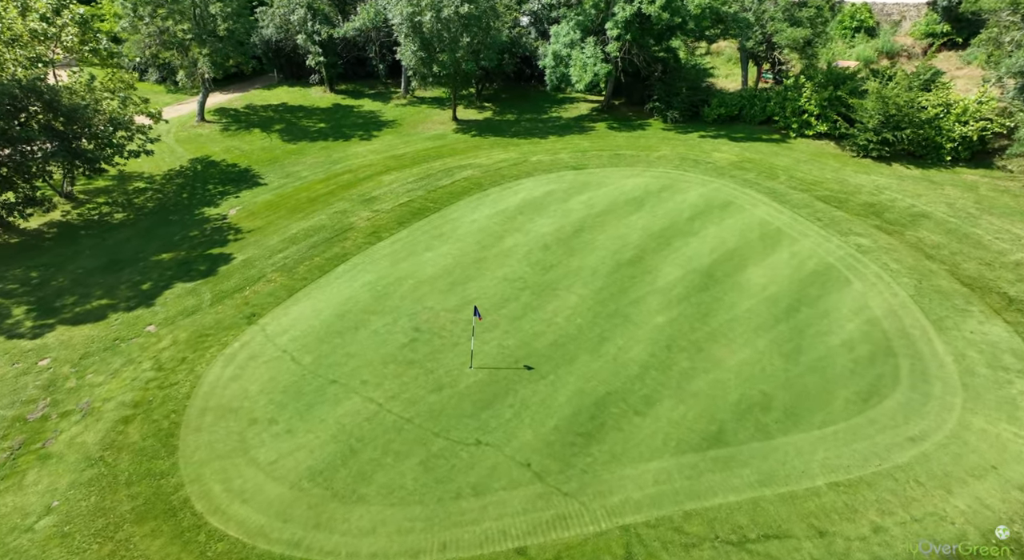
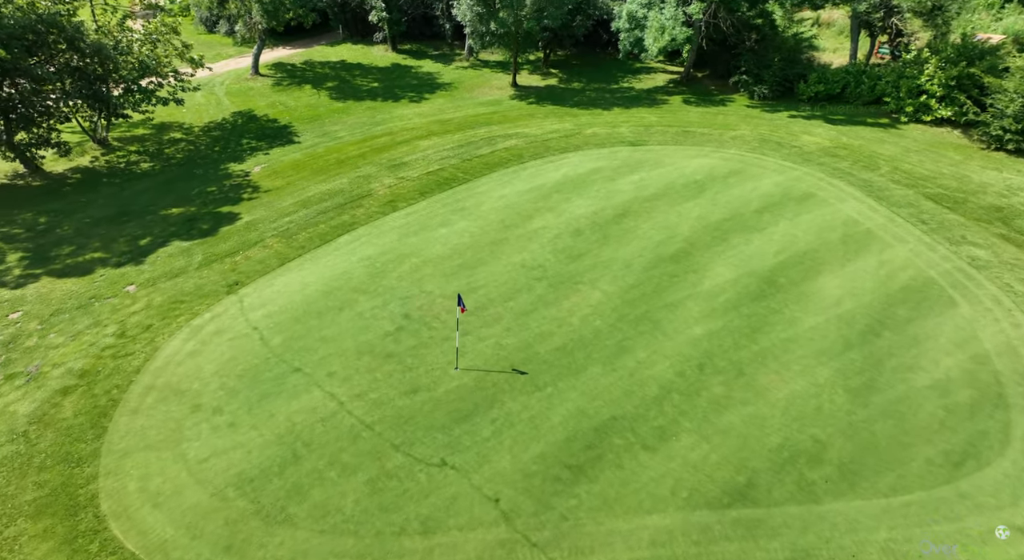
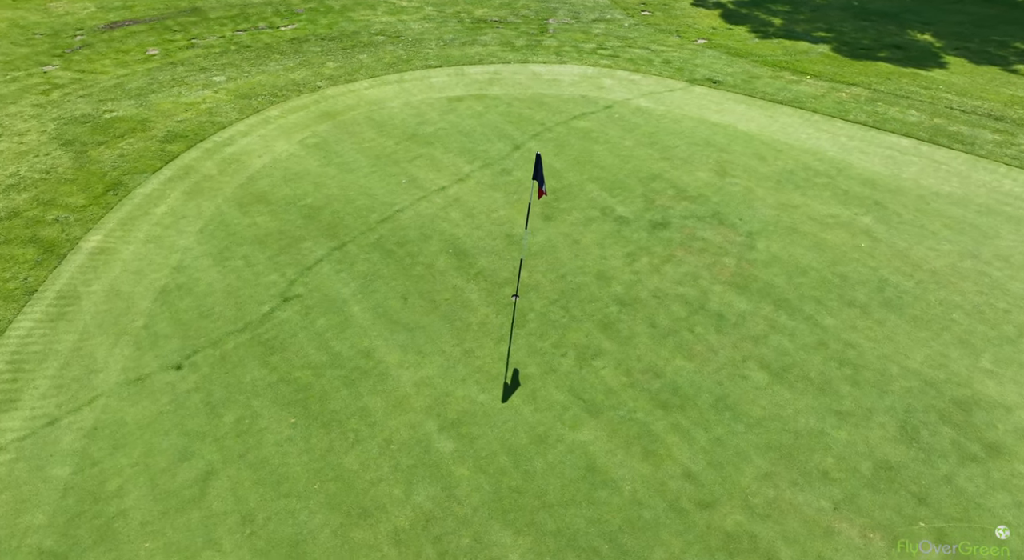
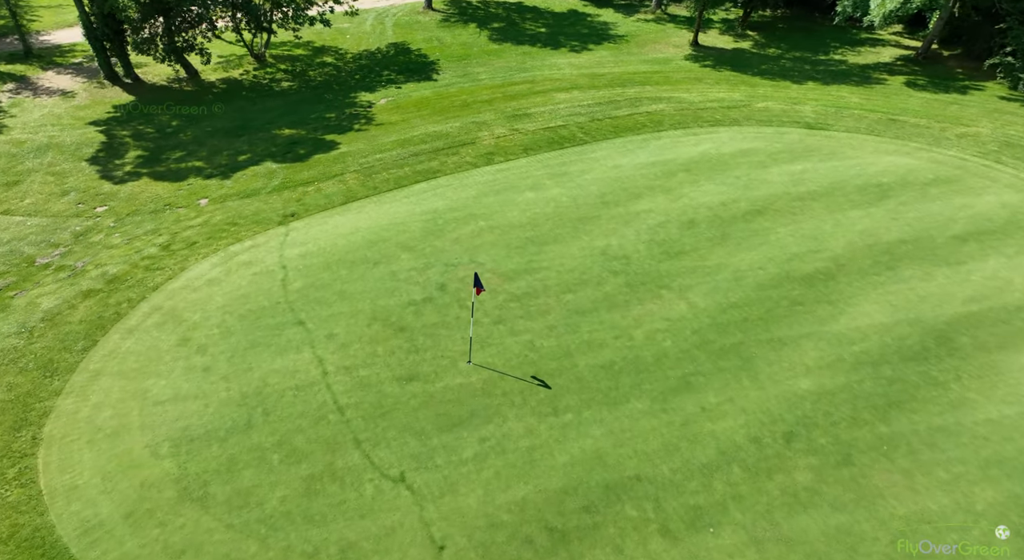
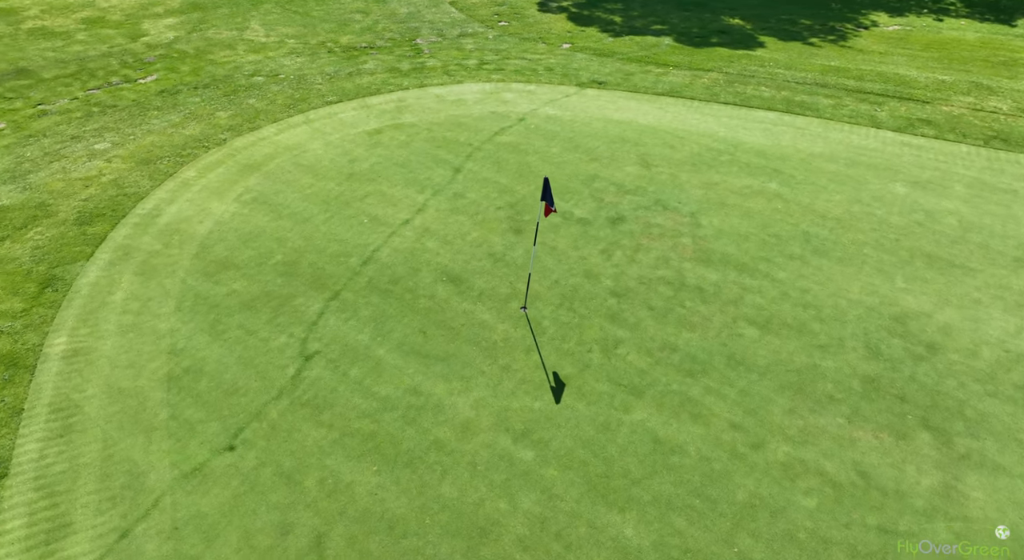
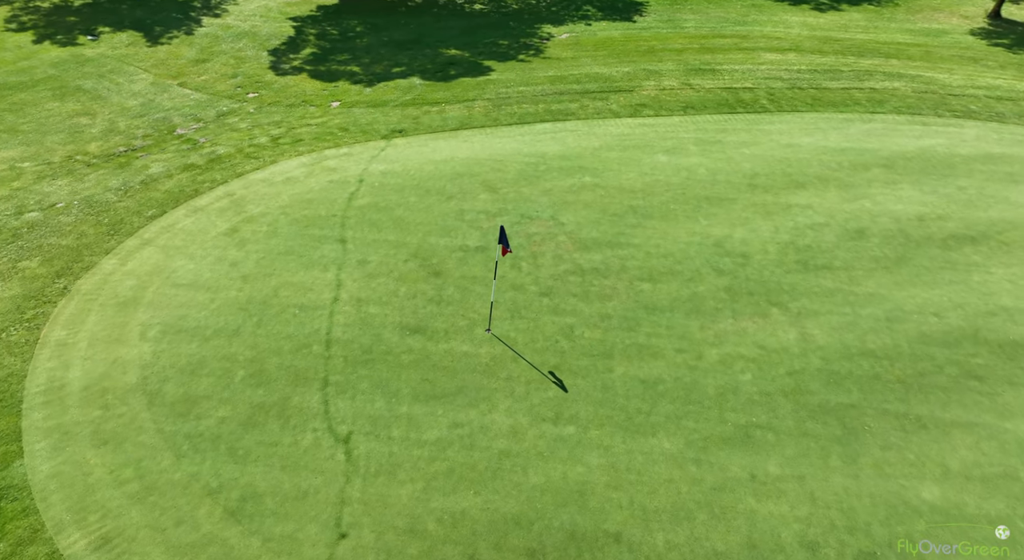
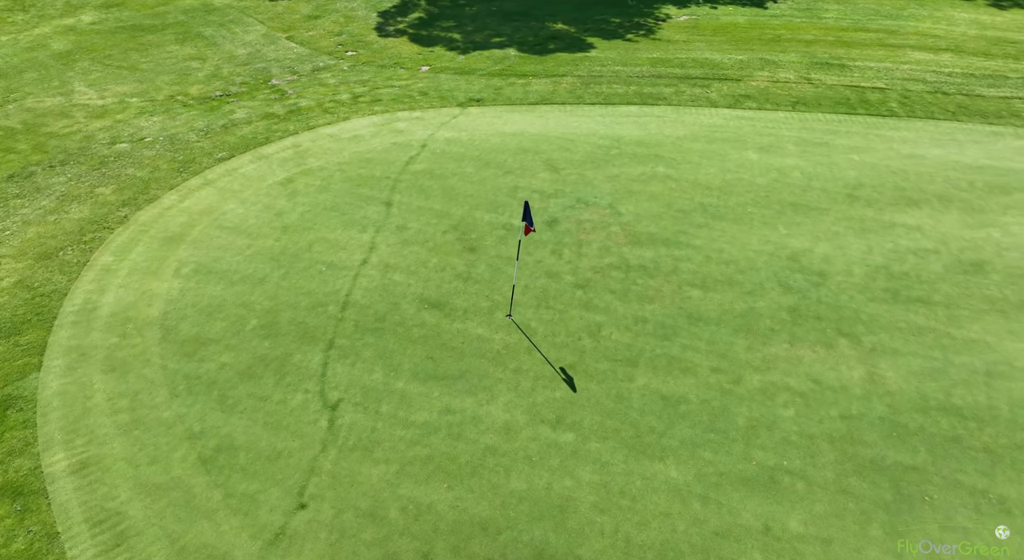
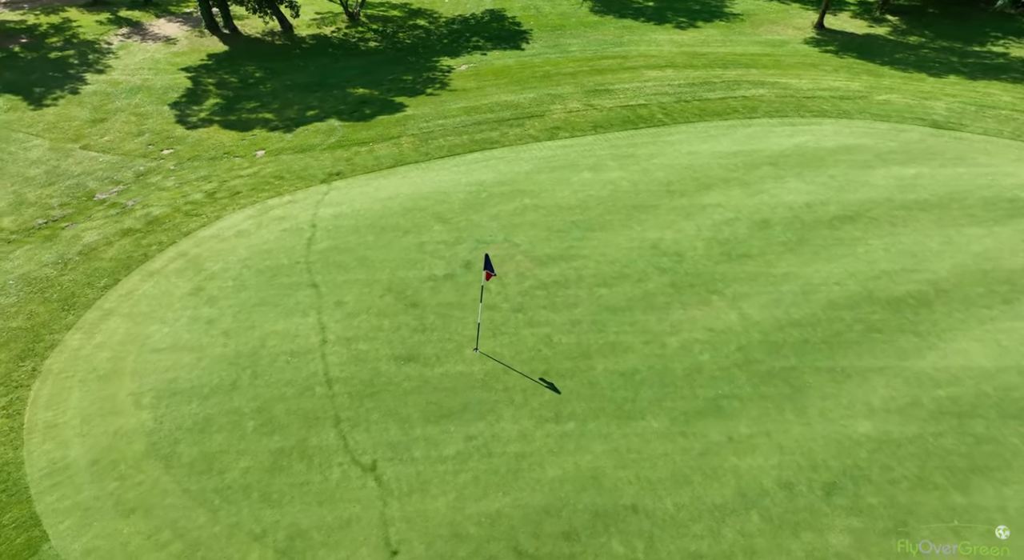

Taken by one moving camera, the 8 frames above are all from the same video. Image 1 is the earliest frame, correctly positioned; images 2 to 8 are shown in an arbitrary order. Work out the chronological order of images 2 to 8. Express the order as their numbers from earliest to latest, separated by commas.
2, 4, 8, 6, 7, 5, 3
